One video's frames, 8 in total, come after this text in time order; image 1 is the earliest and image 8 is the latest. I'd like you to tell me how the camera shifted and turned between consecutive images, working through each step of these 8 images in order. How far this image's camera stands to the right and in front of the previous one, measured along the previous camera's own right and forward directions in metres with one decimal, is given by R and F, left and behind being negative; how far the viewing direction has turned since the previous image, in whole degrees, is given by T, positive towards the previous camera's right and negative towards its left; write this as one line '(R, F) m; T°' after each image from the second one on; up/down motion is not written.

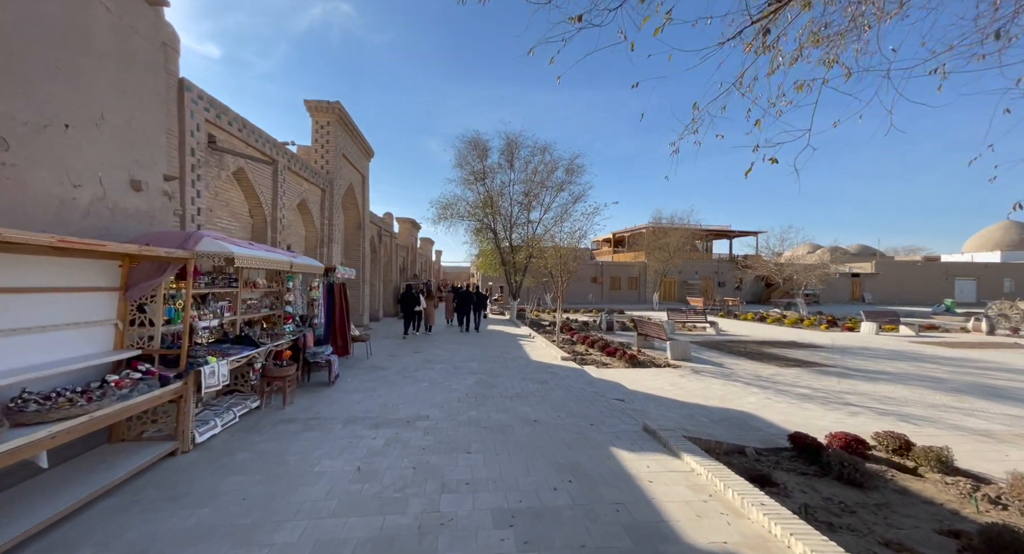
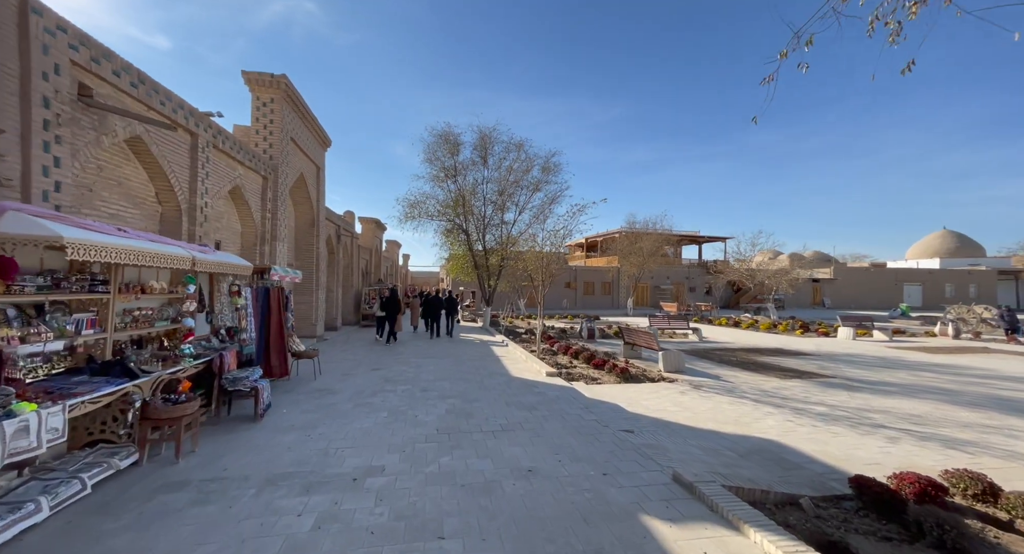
(-0.1, +1.2) m; +4°
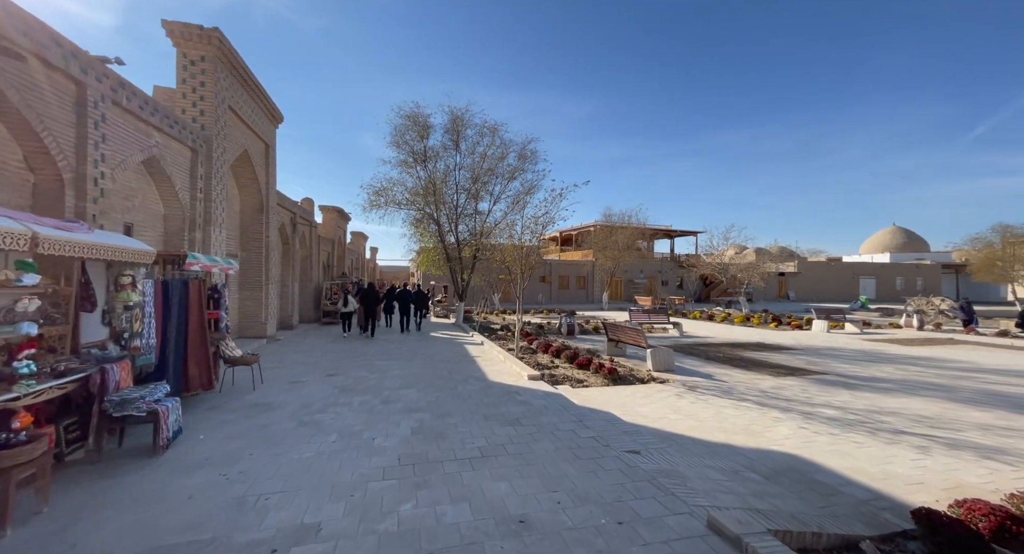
(-0.1, +0.9) m; +4°
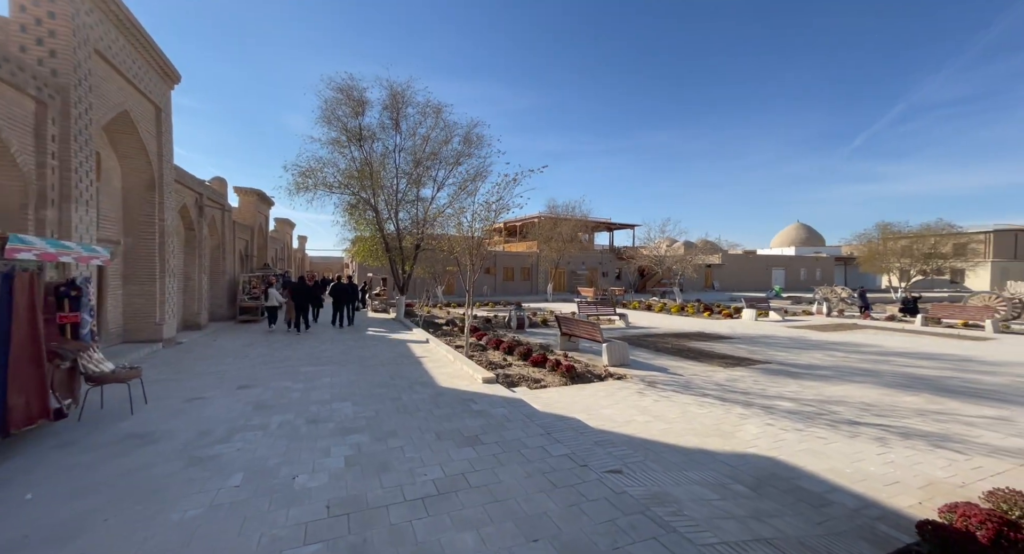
(-0.2, +0.7) m; +8°
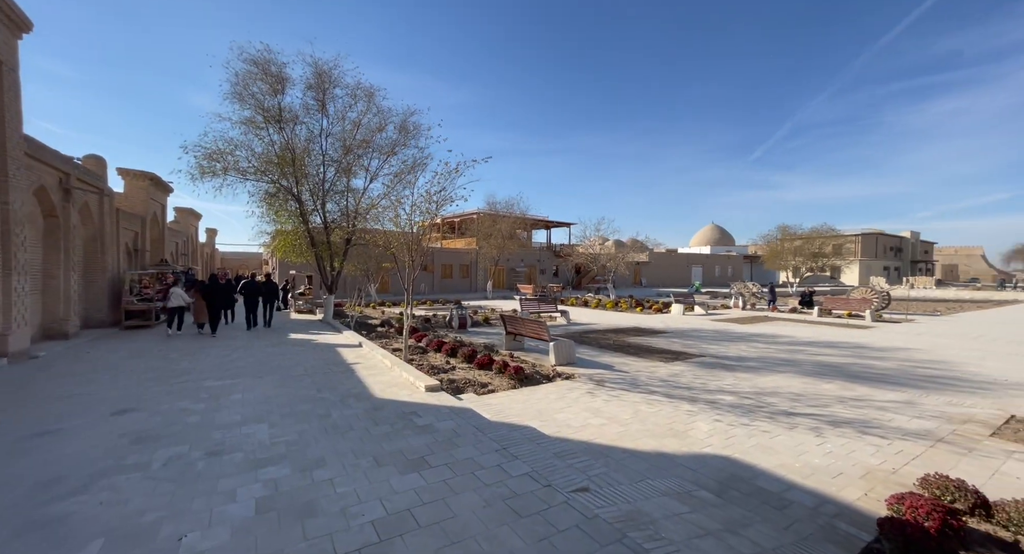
(-0.1, +0.4) m; +9°
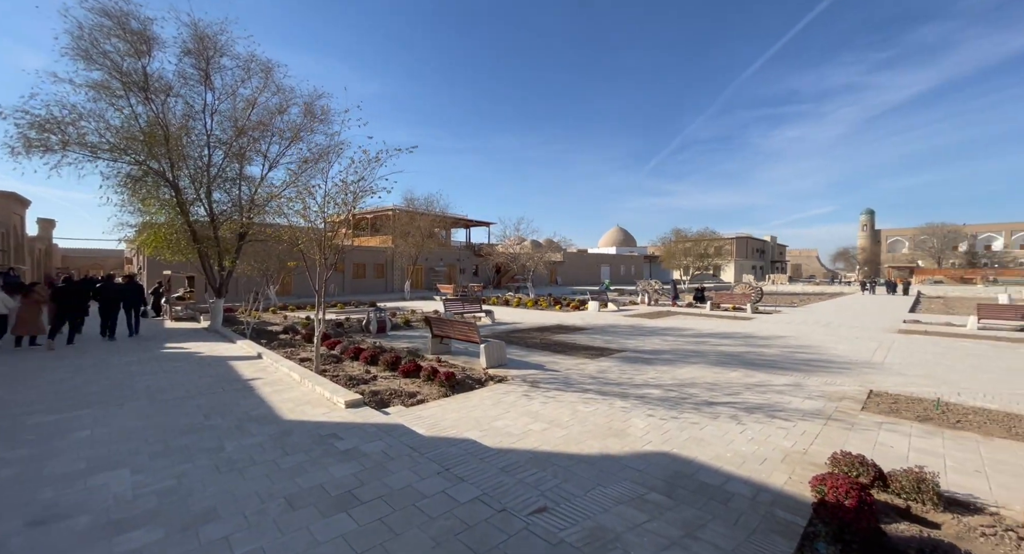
(-0.2, +0.4) m; +11°
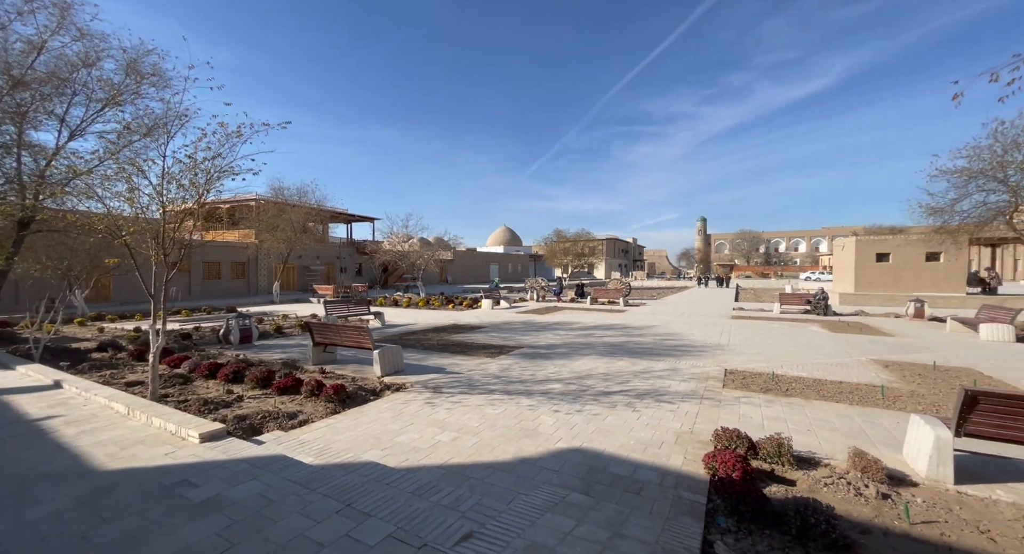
(-0.2, +0.3) m; +15°
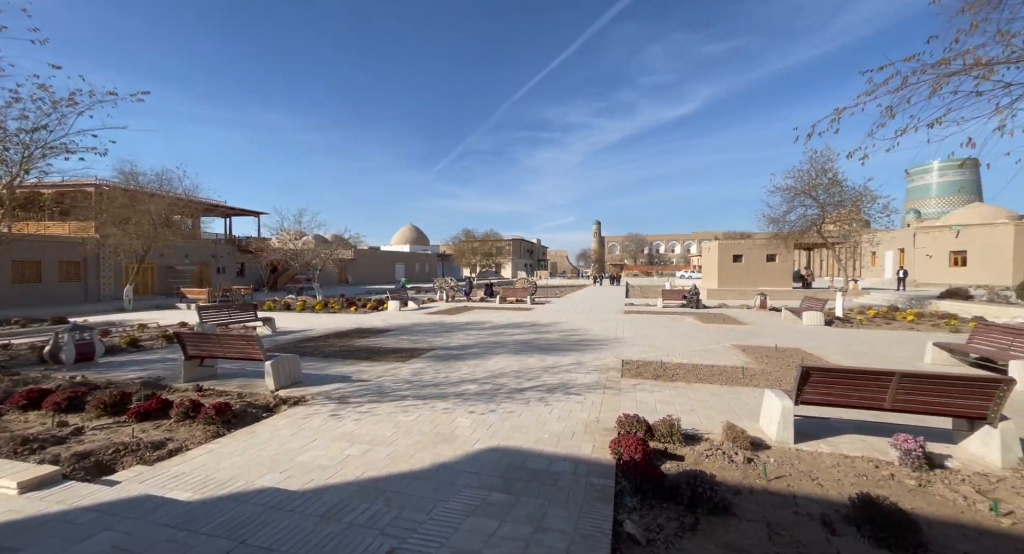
(-0.1, 0.0) m; +12°
